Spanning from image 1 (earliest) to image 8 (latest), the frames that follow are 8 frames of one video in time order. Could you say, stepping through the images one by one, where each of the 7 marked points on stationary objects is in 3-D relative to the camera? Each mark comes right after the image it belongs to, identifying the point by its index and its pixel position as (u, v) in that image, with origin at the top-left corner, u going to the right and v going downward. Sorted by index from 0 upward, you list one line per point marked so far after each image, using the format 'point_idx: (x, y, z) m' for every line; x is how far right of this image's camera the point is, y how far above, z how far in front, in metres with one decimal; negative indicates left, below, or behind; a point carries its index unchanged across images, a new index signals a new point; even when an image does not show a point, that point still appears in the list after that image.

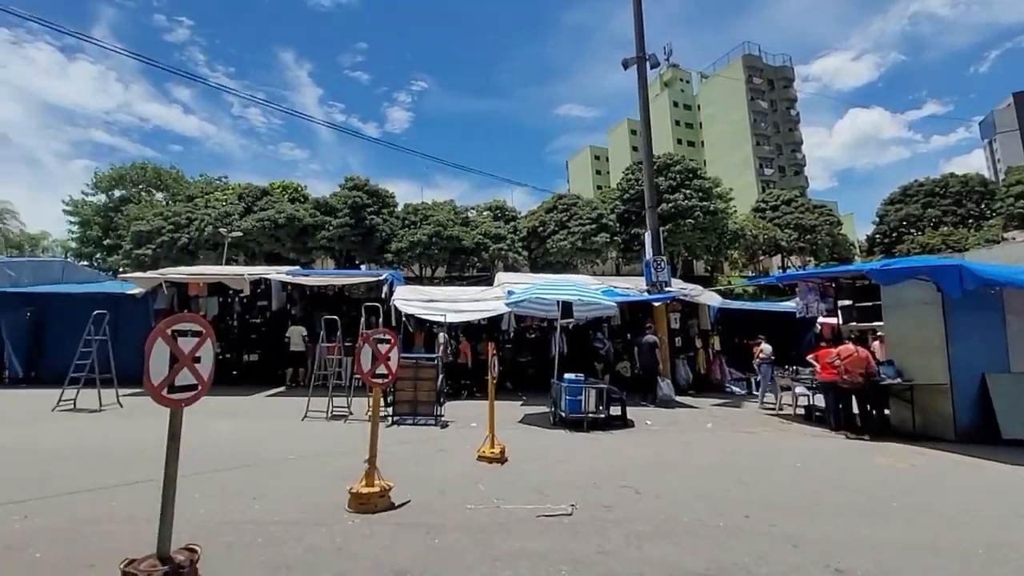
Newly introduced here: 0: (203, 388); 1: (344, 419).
0: (-2.4, -0.8, +3.7) m
1: (-4.0, -3.1, +11.4) m
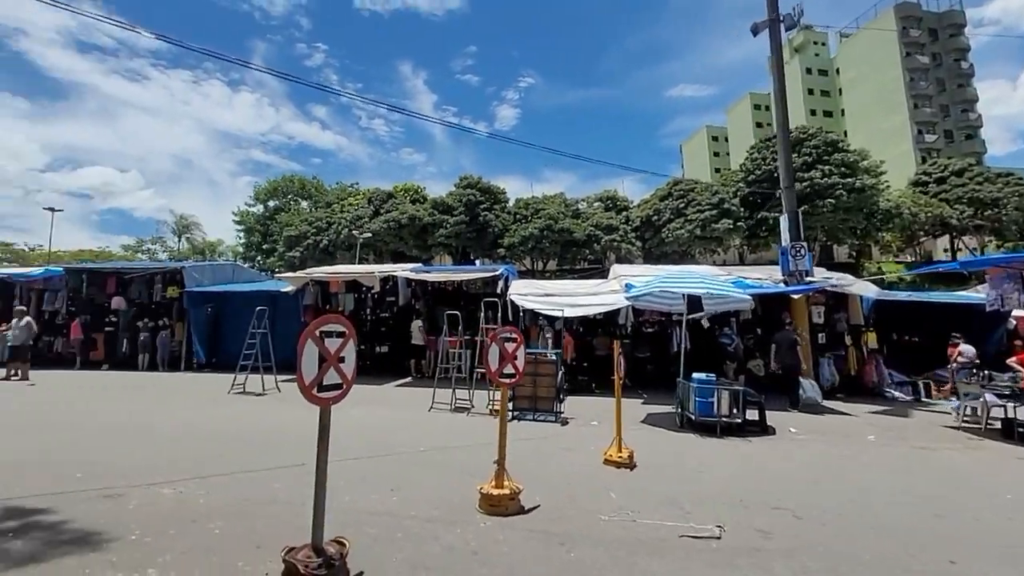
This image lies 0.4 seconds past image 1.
0: (-1.3, -0.8, +3.8) m
1: (-1.1, -3.0, +11.7) m
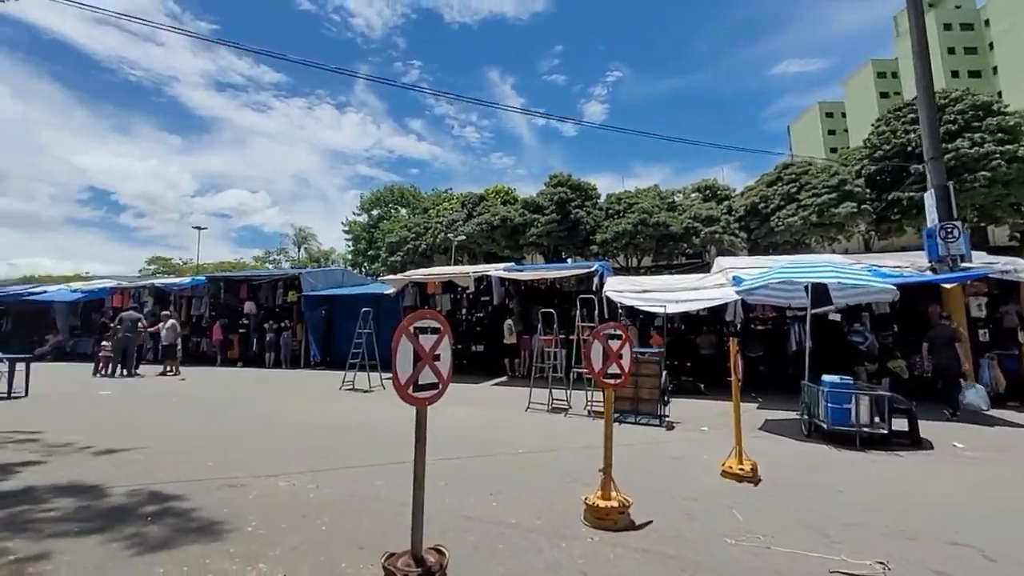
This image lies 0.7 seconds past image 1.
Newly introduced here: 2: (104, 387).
0: (-0.5, -0.7, +3.6) m
1: (+1.2, -2.9, +11.3) m
2: (-11.8, -2.9, +13.9) m
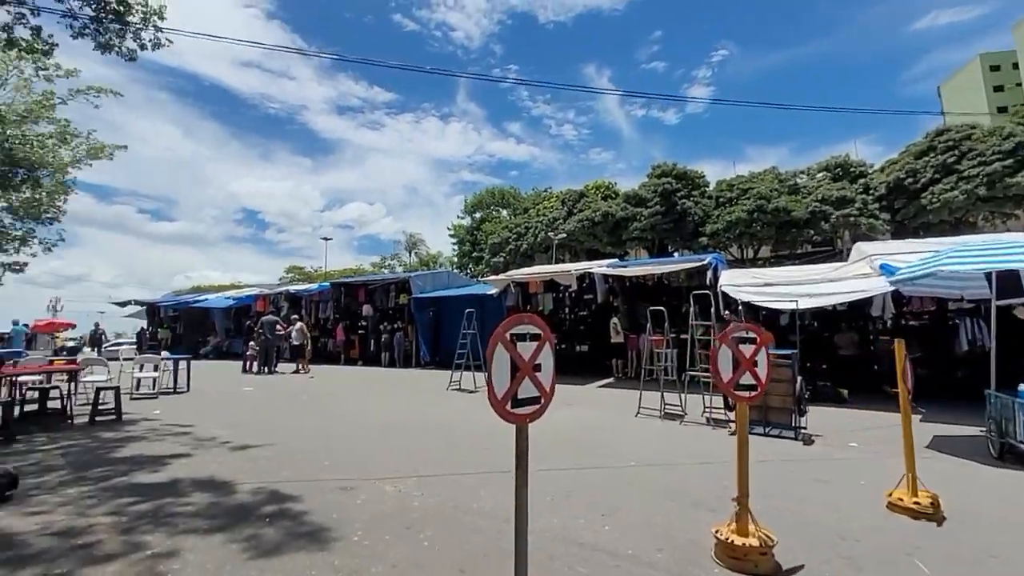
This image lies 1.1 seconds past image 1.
0: (+0.2, -0.7, +3.1) m
1: (+3.6, -2.8, +10.3) m
2: (-8.6, -3.1, +15.6) m
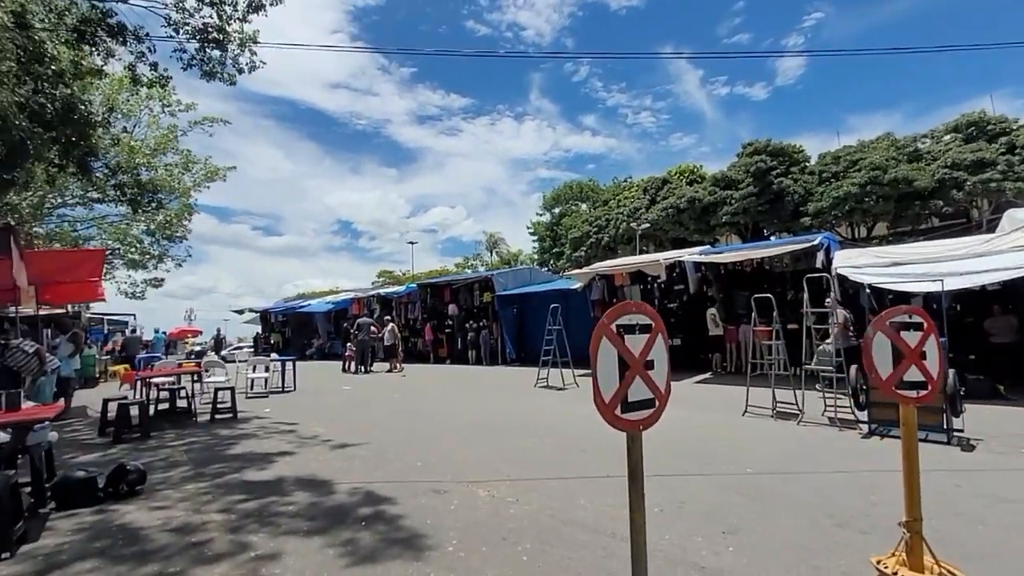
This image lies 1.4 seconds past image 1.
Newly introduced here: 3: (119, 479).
0: (+0.8, -0.6, +2.7) m
1: (+5.4, -2.5, +9.2) m
2: (-5.7, -3.3, +16.5) m
3: (-4.3, -2.1, +5.3) m
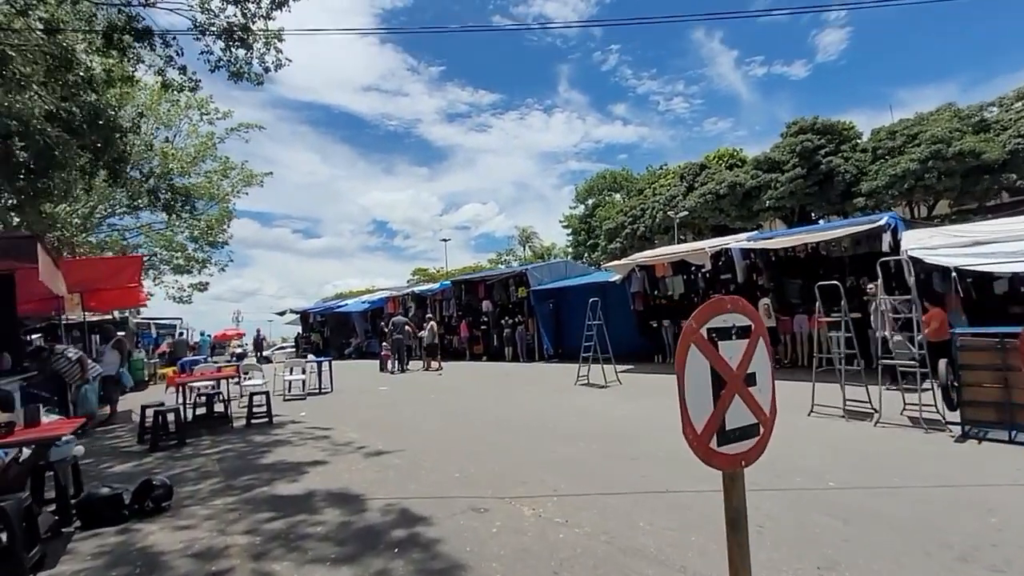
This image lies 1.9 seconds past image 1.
0: (+1.1, -0.6, +2.0) m
1: (+6.2, -2.2, +8.2) m
2: (-4.4, -3.2, +16.3) m
3: (-3.8, -2.2, +5.0) m
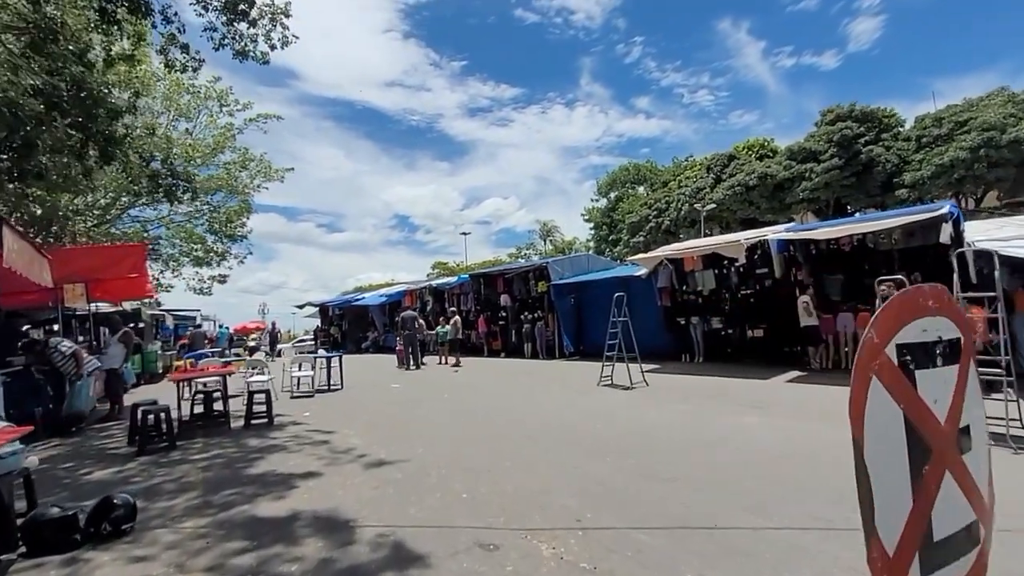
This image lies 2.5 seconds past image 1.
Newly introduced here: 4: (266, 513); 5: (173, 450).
0: (+1.1, -0.6, +1.1) m
1: (+6.4, -2.2, +7.1) m
2: (-3.8, -3.0, +15.6) m
3: (-3.7, -2.0, +4.3) m
4: (-2.4, -2.2, +4.8) m
5: (-5.2, -2.5, +7.4) m
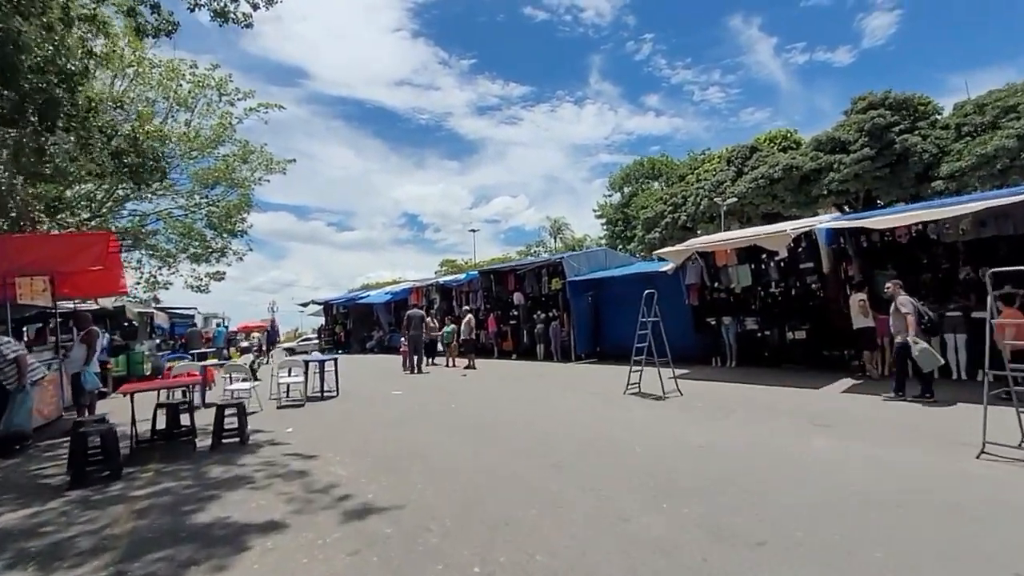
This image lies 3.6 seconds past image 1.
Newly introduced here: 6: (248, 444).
0: (+1.3, -0.5, -0.4) m
1: (+6.7, -2.1, +5.5) m
2: (-3.3, -2.9, +14.2) m
3: (-3.5, -2.0, +2.9) m
4: (-2.2, -2.2, +3.3) m
5: (-4.9, -2.4, +6.0) m
6: (-4.0, -2.4, +7.4) m
